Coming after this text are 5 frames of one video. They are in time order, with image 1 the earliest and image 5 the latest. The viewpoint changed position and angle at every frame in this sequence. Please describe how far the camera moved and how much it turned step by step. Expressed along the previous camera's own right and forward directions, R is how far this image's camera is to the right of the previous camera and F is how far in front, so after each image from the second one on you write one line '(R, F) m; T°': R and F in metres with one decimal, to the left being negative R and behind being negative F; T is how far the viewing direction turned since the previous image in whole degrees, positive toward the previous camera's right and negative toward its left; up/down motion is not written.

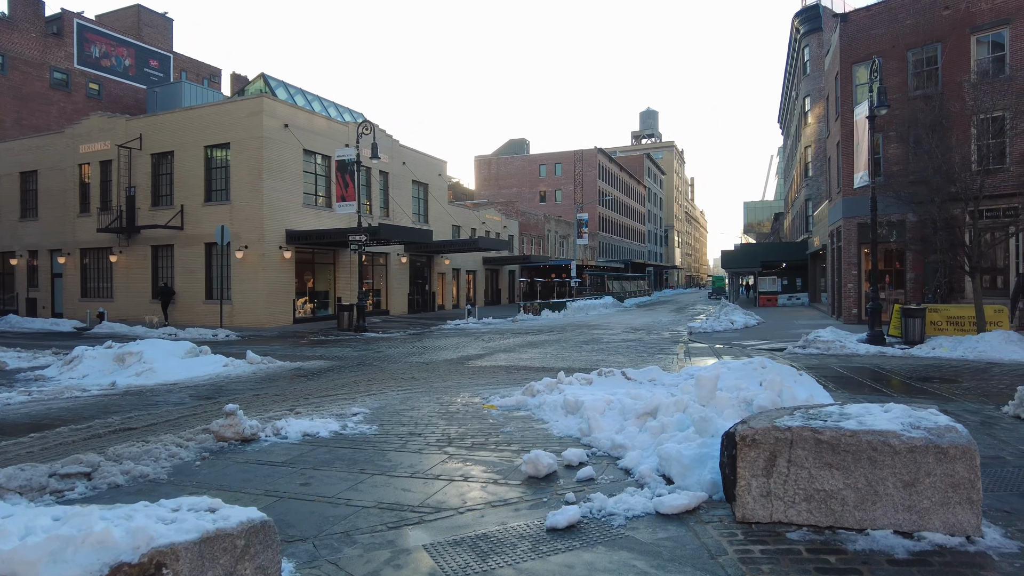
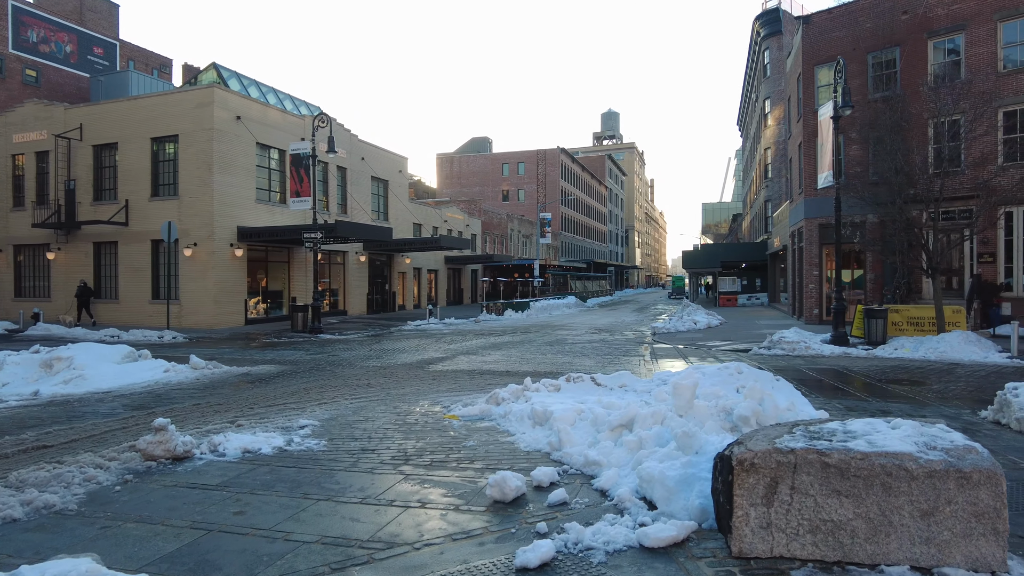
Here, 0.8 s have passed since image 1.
(0.0, +0.5) m; +4°
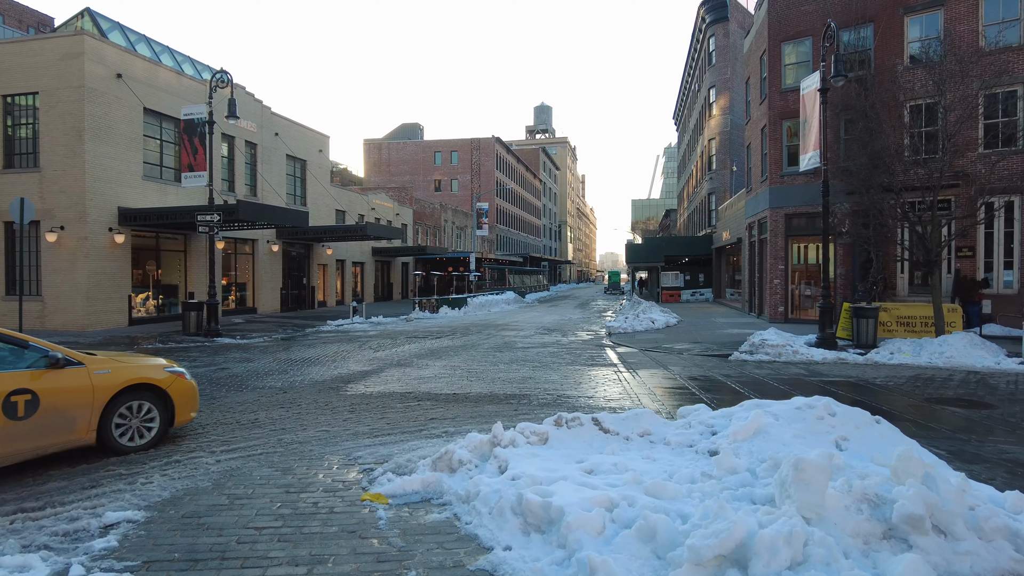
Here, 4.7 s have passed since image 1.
(-0.3, +2.9) m; +7°
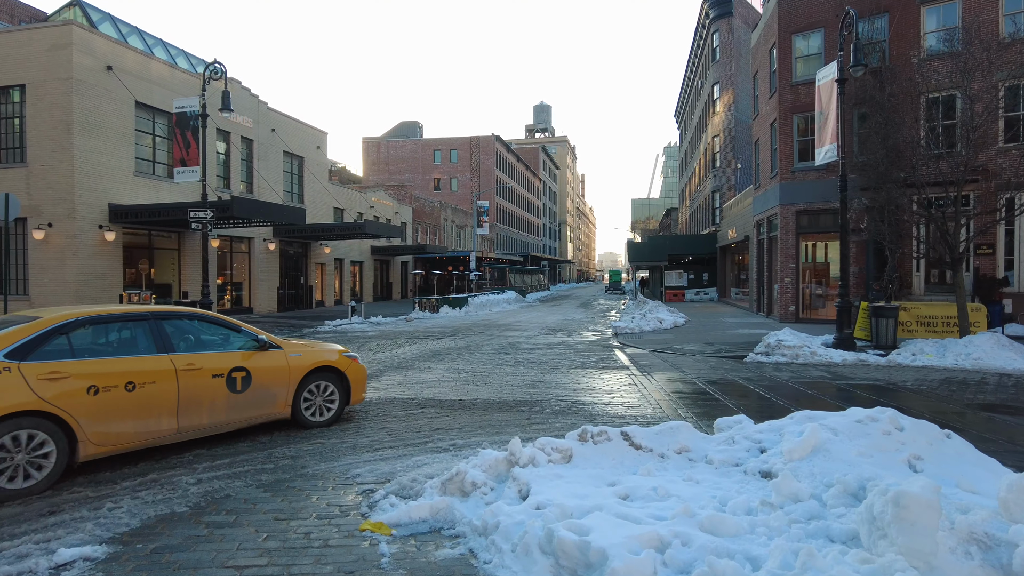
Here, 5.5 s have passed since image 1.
(-0.2, +0.6) m; 0°
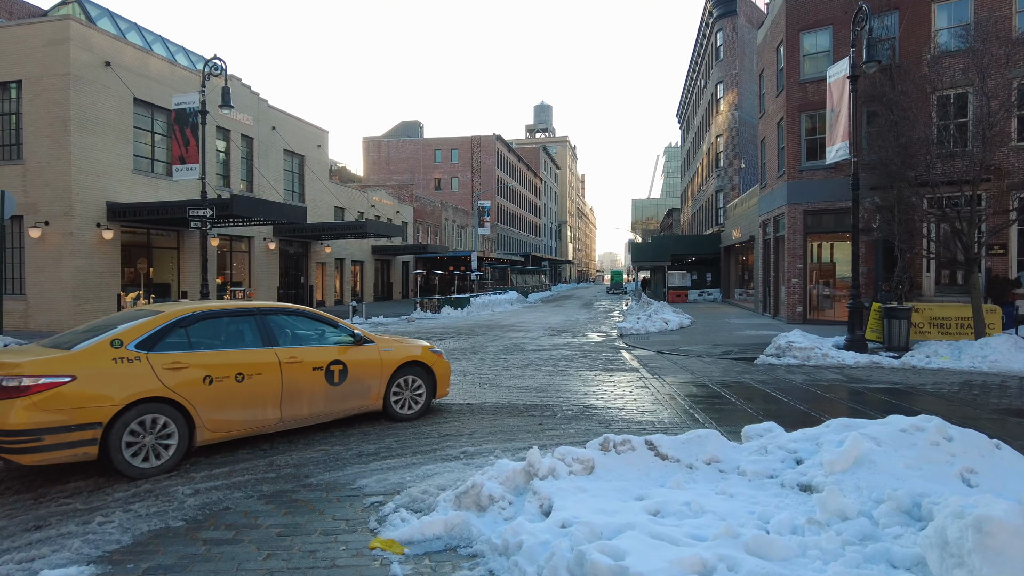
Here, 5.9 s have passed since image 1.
(-0.1, +0.3) m; 0°
